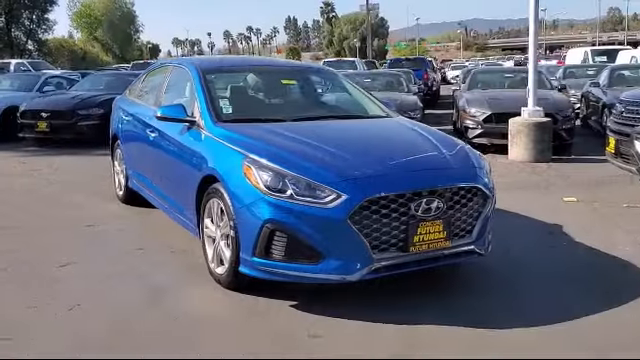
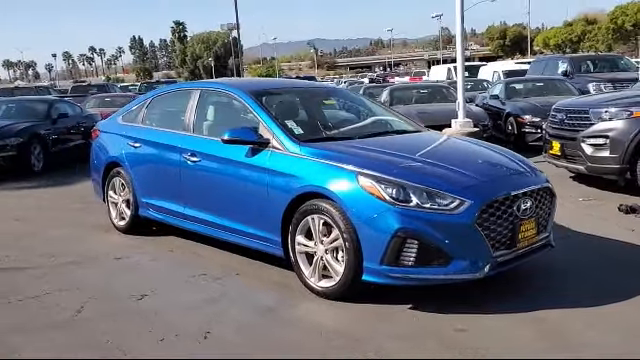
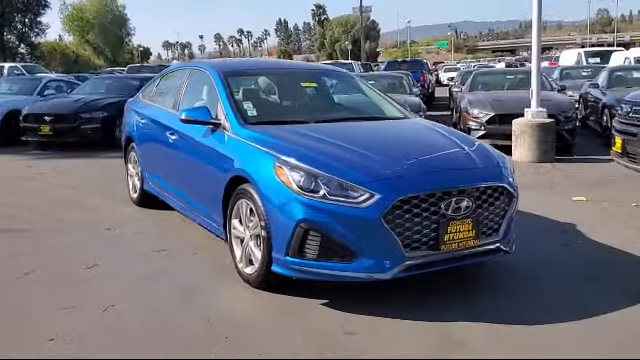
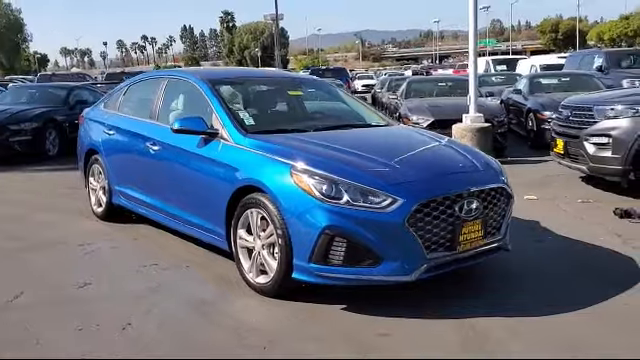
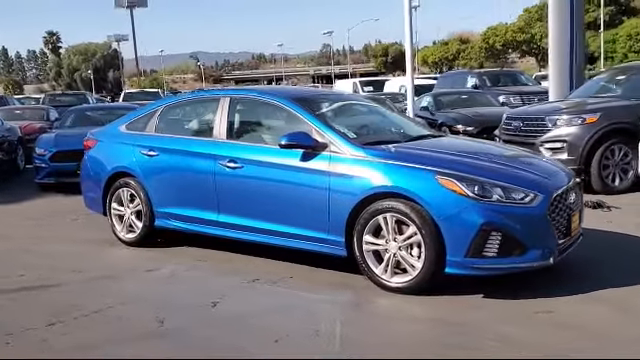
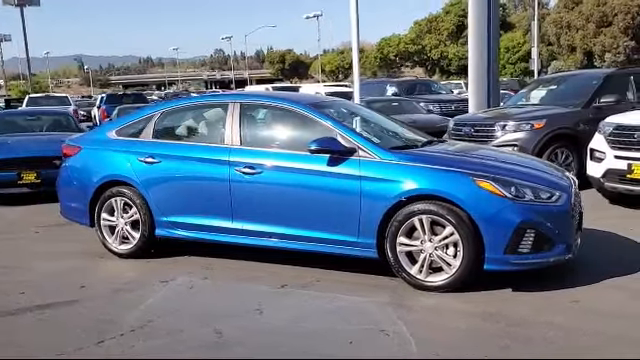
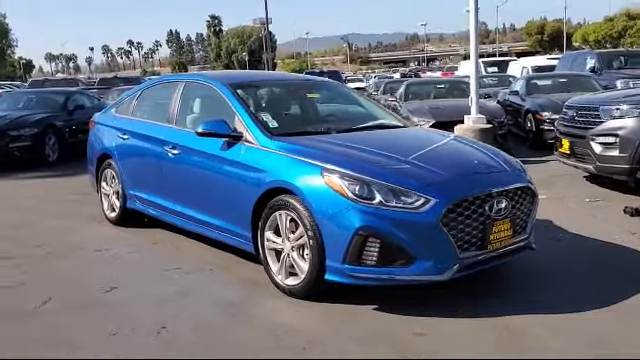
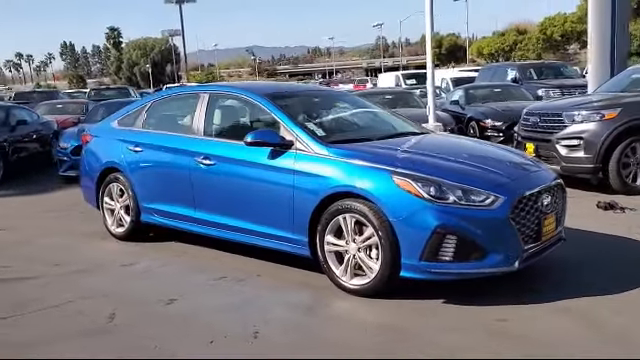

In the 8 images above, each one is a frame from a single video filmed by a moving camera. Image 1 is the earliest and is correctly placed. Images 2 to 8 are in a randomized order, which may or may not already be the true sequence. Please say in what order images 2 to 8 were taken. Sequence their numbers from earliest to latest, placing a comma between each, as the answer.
3, 4, 7, 2, 8, 5, 6
